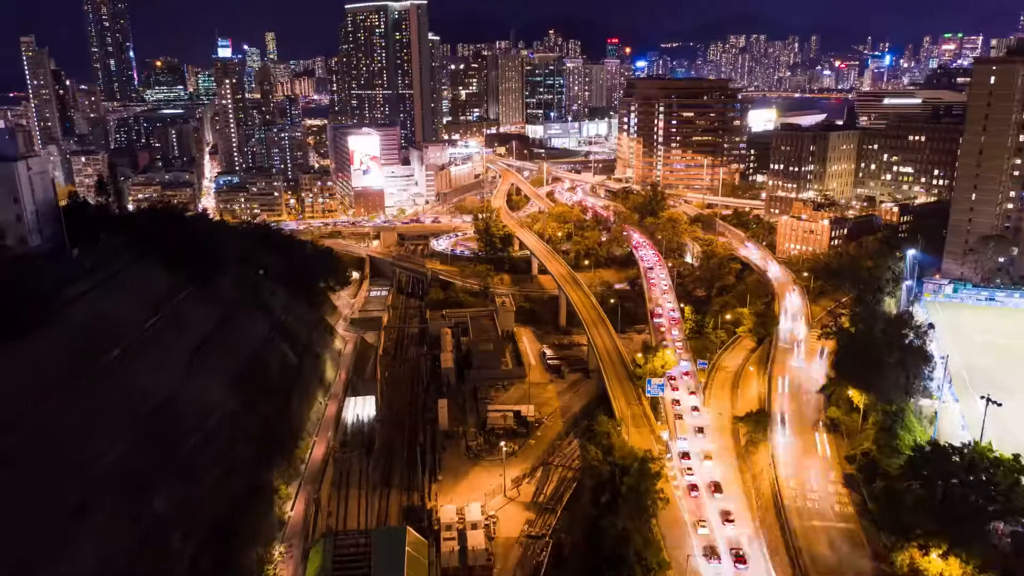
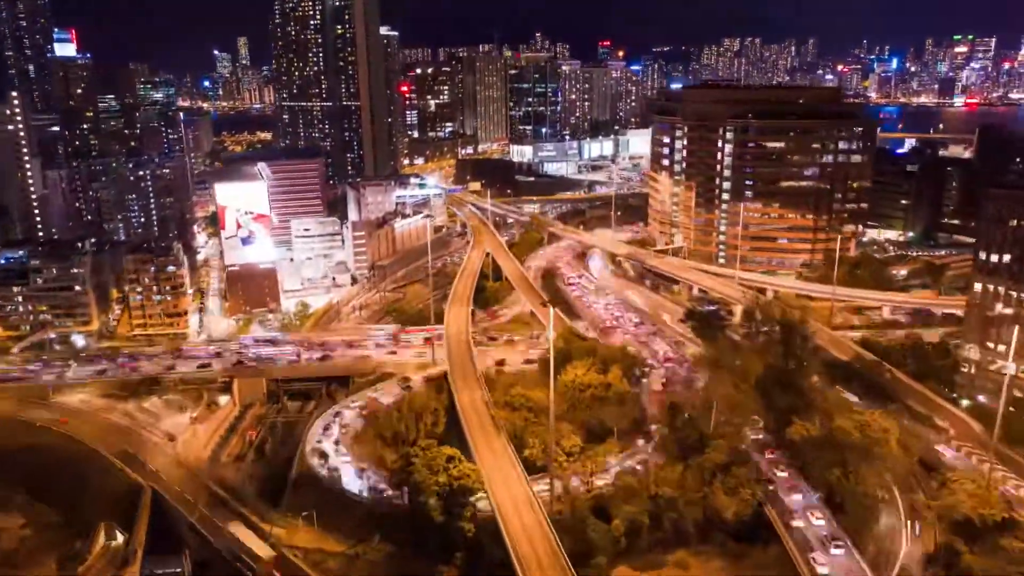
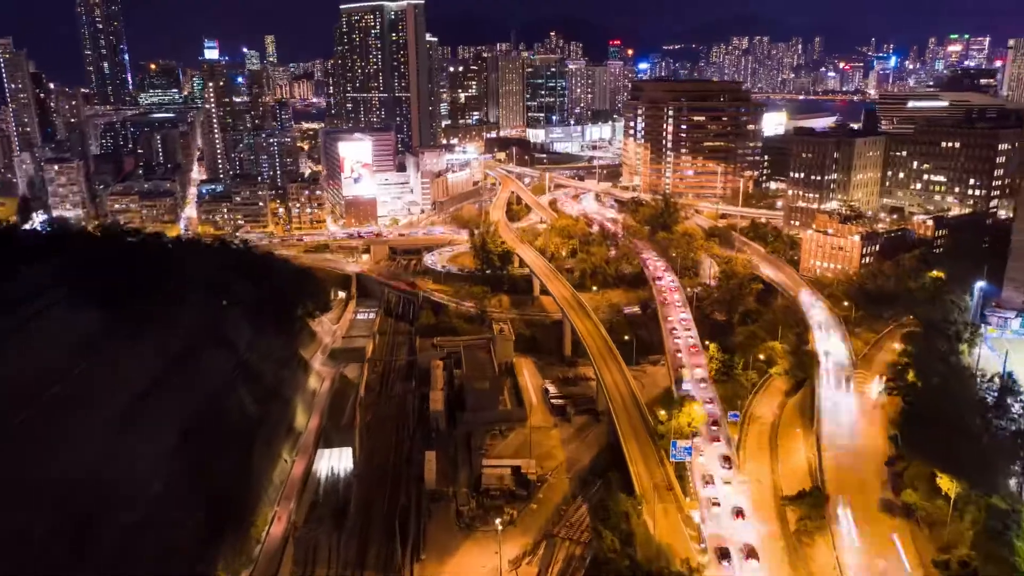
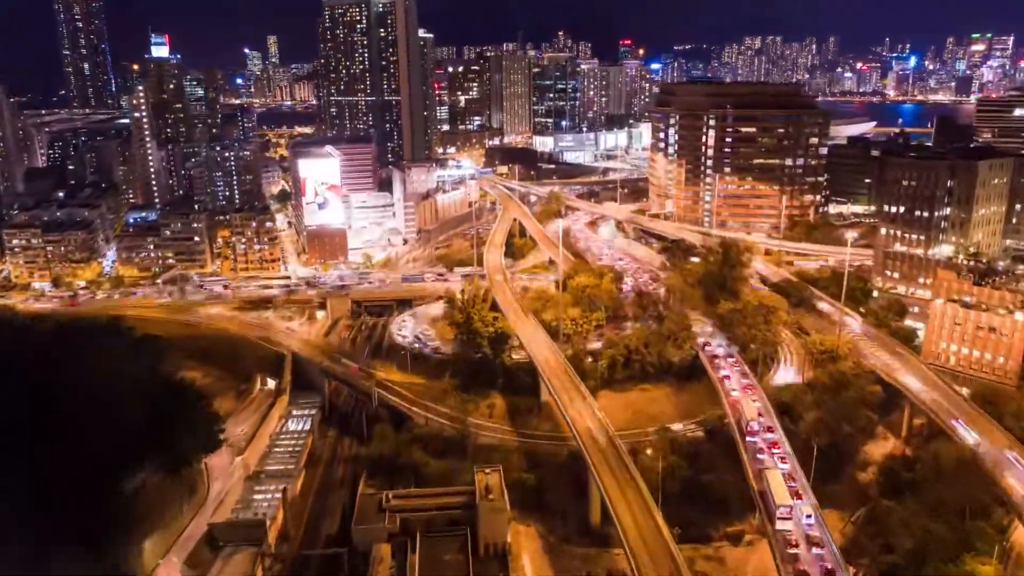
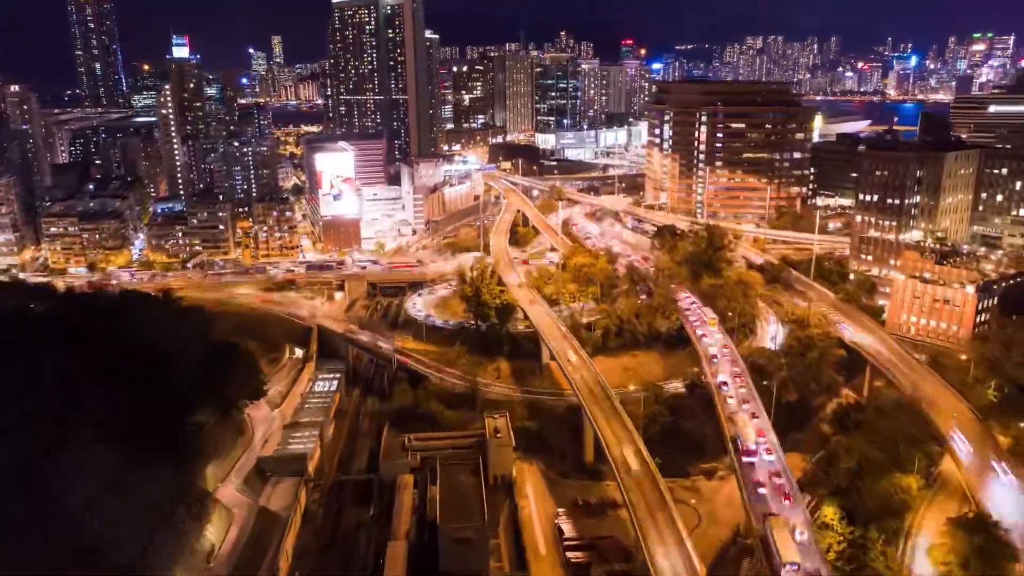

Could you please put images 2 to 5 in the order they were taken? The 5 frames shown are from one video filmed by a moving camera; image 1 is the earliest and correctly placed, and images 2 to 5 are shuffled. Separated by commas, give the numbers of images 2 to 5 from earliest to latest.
3, 5, 4, 2
